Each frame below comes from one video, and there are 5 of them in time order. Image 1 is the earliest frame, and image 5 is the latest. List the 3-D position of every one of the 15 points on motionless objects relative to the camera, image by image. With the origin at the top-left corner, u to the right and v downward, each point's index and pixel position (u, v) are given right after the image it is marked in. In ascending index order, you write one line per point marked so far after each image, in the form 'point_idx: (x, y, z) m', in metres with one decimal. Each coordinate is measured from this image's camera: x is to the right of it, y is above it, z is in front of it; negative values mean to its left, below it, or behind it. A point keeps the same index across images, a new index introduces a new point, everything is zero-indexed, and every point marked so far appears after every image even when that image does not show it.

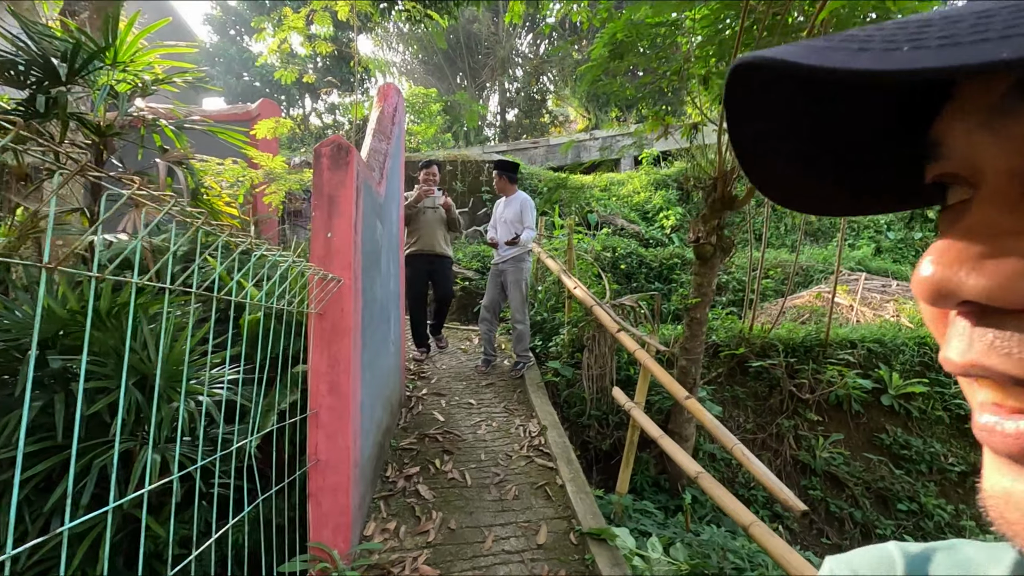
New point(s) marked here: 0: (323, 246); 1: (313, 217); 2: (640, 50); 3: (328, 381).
0: (-0.8, +0.2, +2.2) m
1: (-0.8, +0.3, +2.2) m
2: (+0.8, +1.5, +3.5) m
3: (-0.7, -0.4, +2.2) m
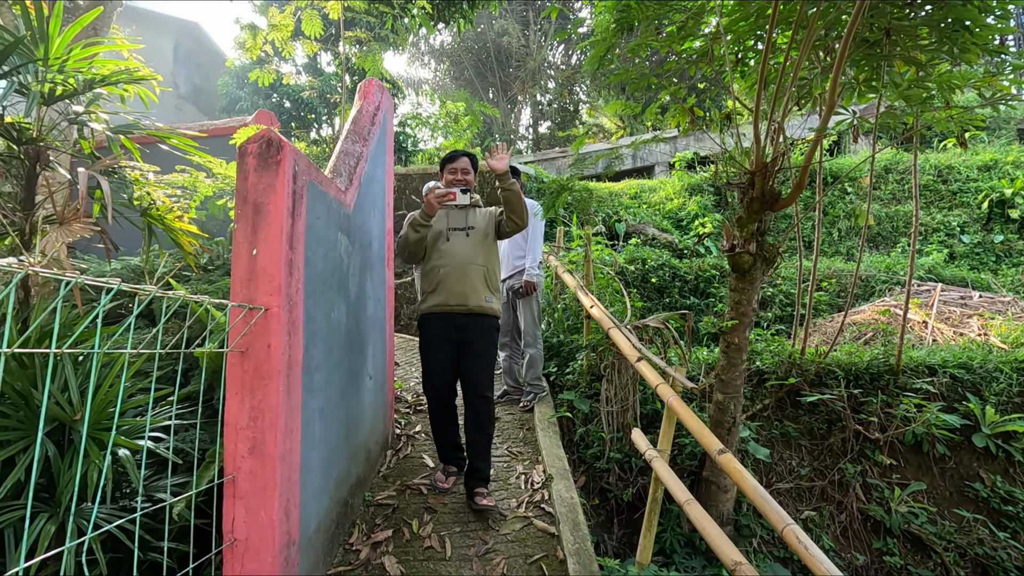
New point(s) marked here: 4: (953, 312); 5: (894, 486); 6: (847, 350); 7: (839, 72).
0: (-0.9, +0.1, +1.8) m
1: (-0.9, +0.2, +1.8) m
2: (+0.8, +1.4, +2.9) m
3: (-0.8, -0.5, +1.7) m
4: (+3.6, -0.2, +4.3) m
5: (+2.2, -1.1, +3.1) m
6: (+2.3, -0.4, +3.6) m
7: (+1.6, +1.0, +2.5) m
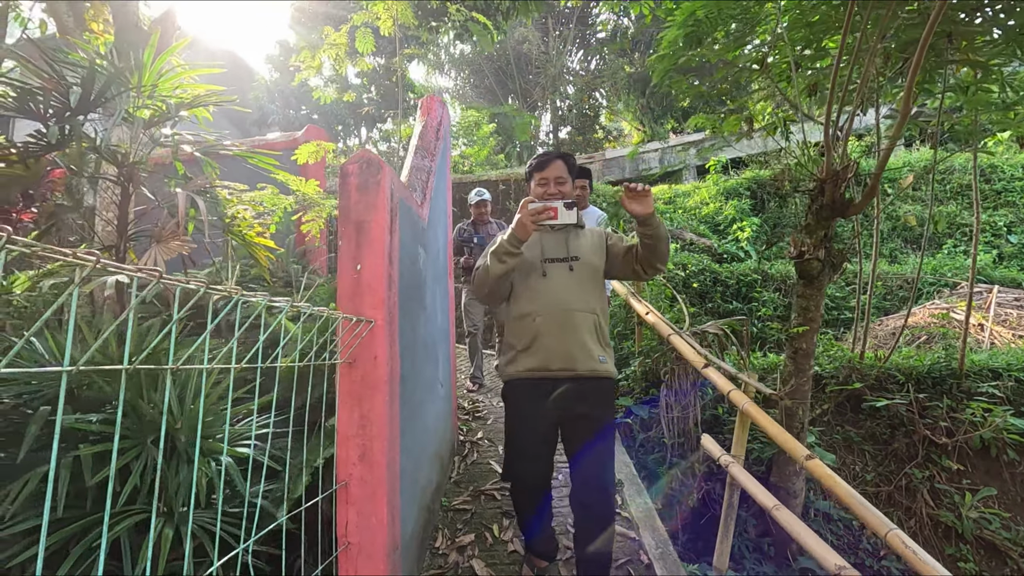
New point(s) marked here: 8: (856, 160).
0: (-0.6, 0.0, +1.9) m
1: (-0.6, +0.1, +1.9) m
2: (+1.1, +1.4, +3.0) m
3: (-0.5, -0.5, +1.8) m
4: (+4.0, -0.2, +4.3) m
5: (+2.6, -1.2, +3.1) m
6: (+2.6, -0.5, +3.6) m
7: (+1.9, +1.0, +2.6) m
8: (+1.6, +0.6, +2.5) m
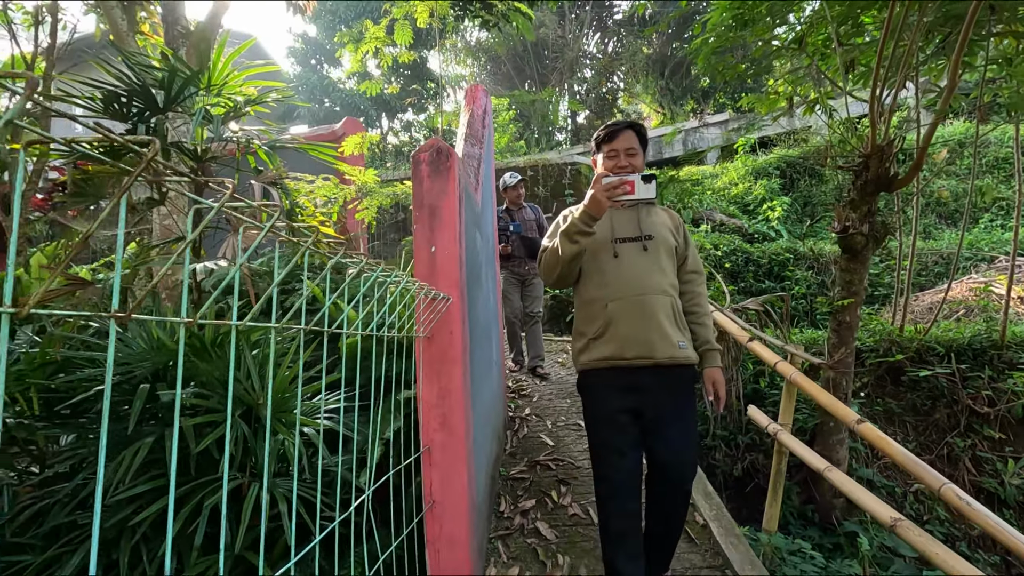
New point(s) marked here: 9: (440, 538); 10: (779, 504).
0: (-0.3, +0.1, +2.0) m
1: (-0.4, +0.2, +2.0) m
2: (+1.4, +1.5, +3.0) m
3: (-0.3, -0.5, +1.9) m
4: (+4.3, 0.0, +4.3) m
5: (+2.9, -1.0, +3.1) m
6: (+2.9, -0.3, +3.6) m
7: (+2.1, +1.1, +2.6) m
8: (+1.9, +0.7, +2.6) m
9: (-0.3, -0.9, +1.9) m
10: (+1.3, -1.1, +2.6) m
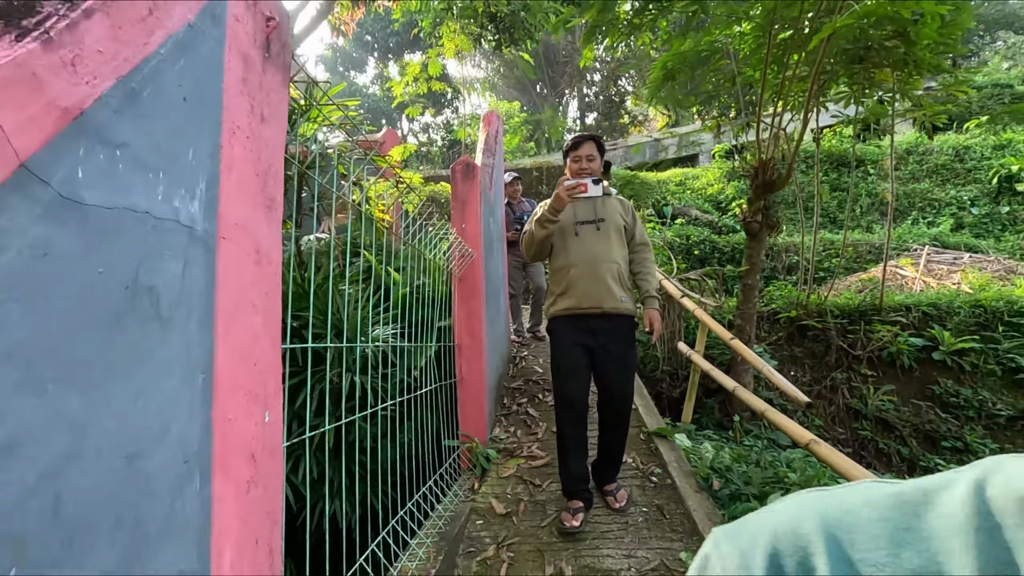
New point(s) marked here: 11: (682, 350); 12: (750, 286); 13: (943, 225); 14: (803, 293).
0: (-0.3, +0.3, +3.3) m
1: (-0.4, +0.4, +3.3) m
2: (+1.4, +1.7, +4.2) m
3: (-0.3, -0.2, +3.2) m
4: (+4.3, +0.2, +5.4) m
5: (+2.9, -0.8, +4.3) m
6: (+3.0, -0.1, +4.8) m
7: (+2.2, +1.3, +3.8) m
8: (+1.9, +0.9, +3.8) m
9: (-0.3, -0.6, +3.1) m
10: (+1.3, -0.8, +3.8) m
11: (+1.2, -0.5, +3.9) m
12: (+1.8, 0.0, +4.1) m
13: (+5.5, +0.8, +6.8) m
14: (+2.8, 0.0, +5.1) m
